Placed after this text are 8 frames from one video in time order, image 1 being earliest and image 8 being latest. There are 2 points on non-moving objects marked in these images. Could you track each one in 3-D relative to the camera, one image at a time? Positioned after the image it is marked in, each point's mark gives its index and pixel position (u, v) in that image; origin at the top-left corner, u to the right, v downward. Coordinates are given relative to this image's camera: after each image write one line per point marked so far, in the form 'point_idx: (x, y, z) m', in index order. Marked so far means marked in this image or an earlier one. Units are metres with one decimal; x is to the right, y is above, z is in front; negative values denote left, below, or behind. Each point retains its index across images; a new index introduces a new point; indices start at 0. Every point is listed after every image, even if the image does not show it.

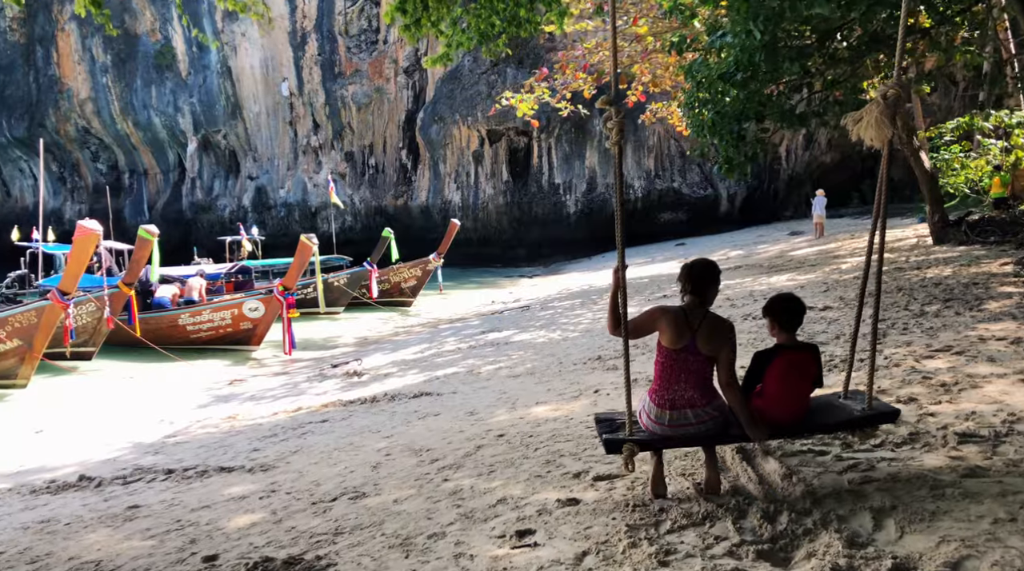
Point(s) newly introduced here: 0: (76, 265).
0: (-3.9, +0.2, +8.9) m
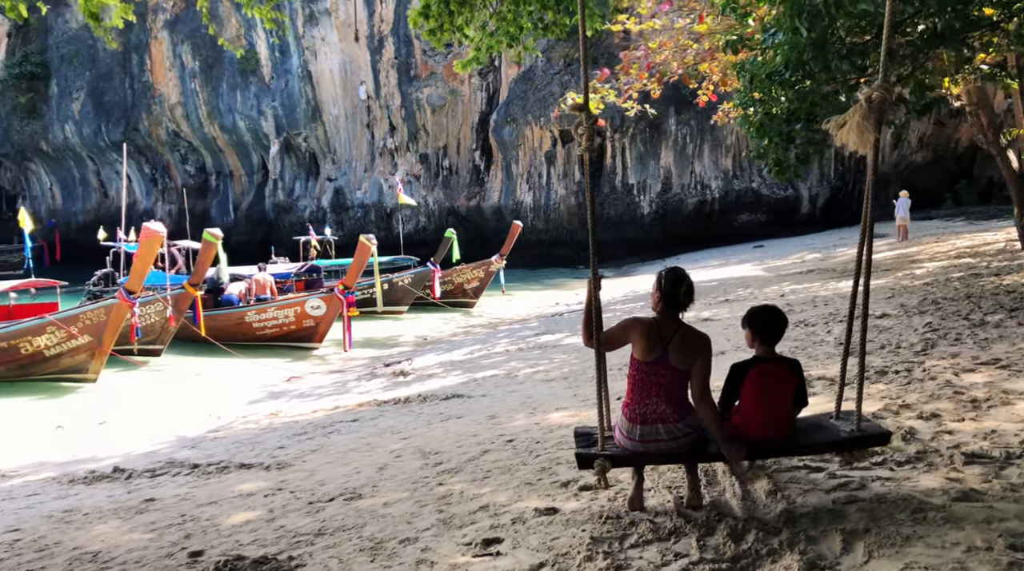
0: (-3.4, +0.2, +9.3) m
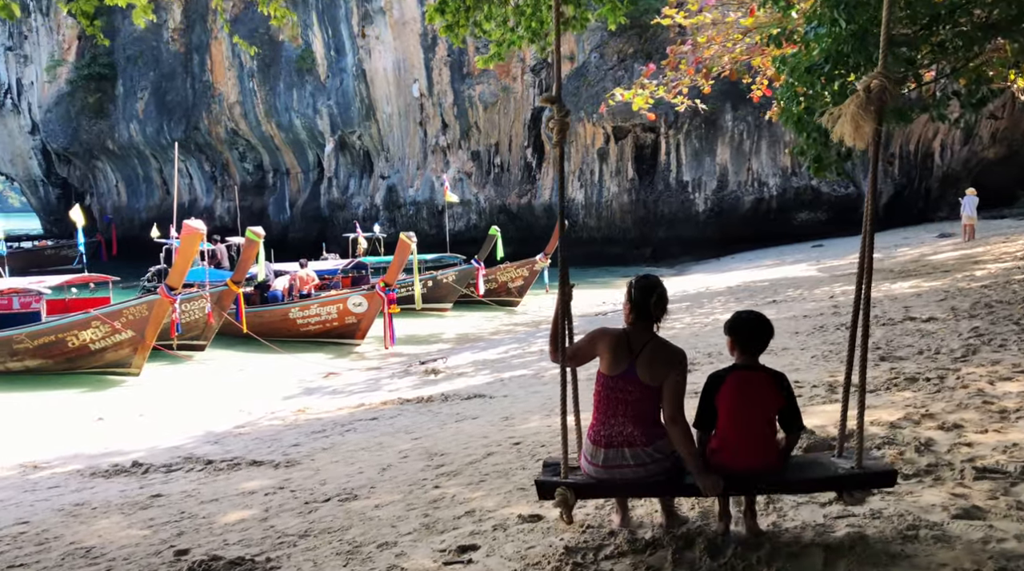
0: (-3.1, +0.2, +9.4) m
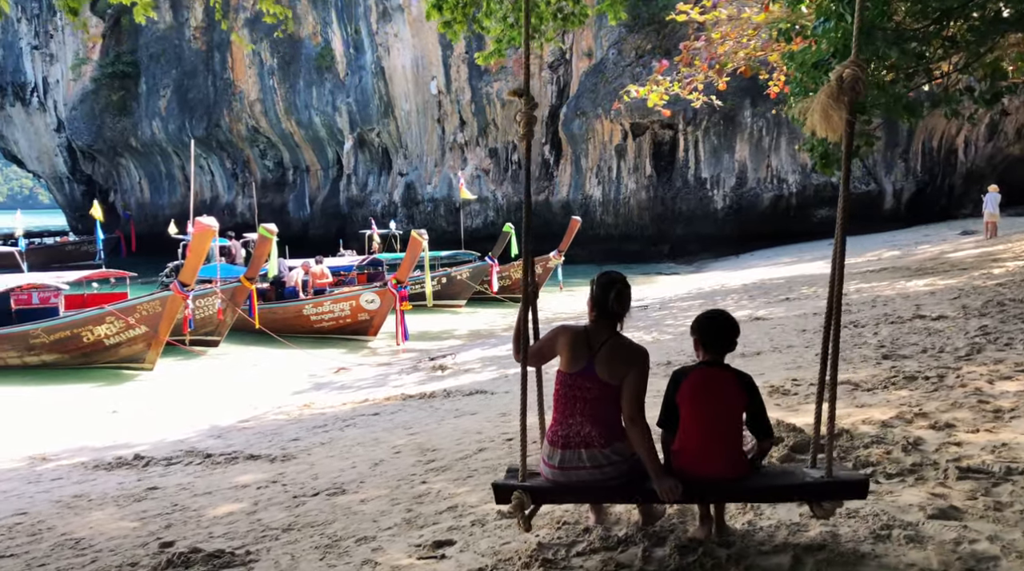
0: (-3.1, +0.2, +9.5) m
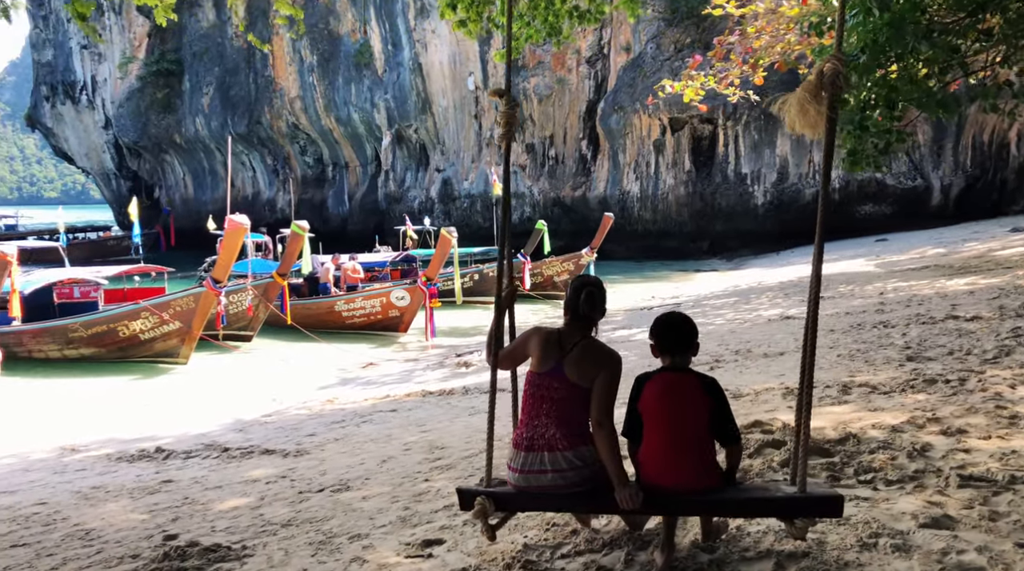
0: (-2.8, +0.3, +9.7) m
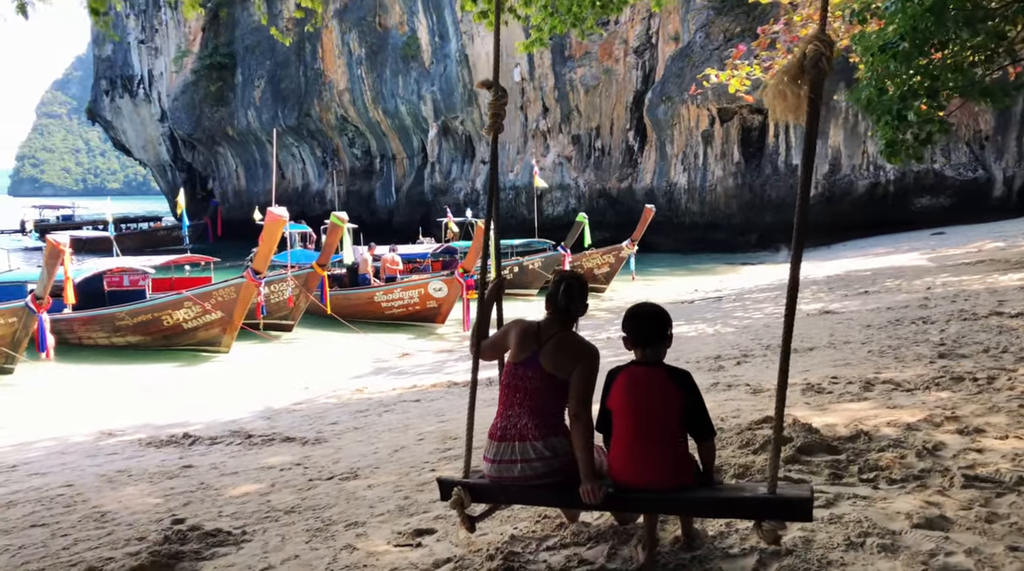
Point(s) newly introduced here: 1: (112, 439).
0: (-2.5, +0.4, +9.8) m
1: (-3.0, -1.1, +7.2) m
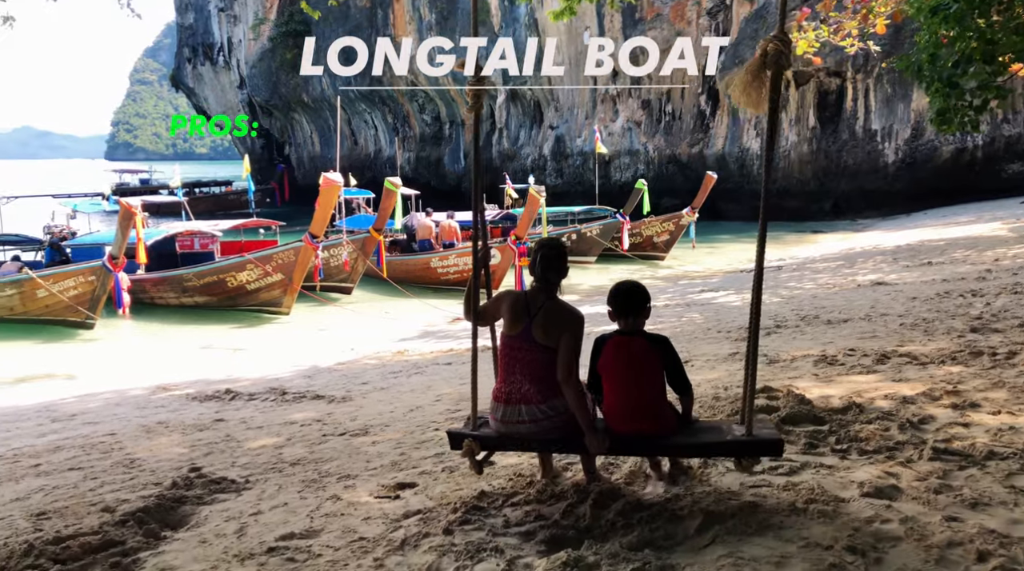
0: (-2.0, +0.8, +10.2) m
1: (-2.7, -0.8, +7.7) m
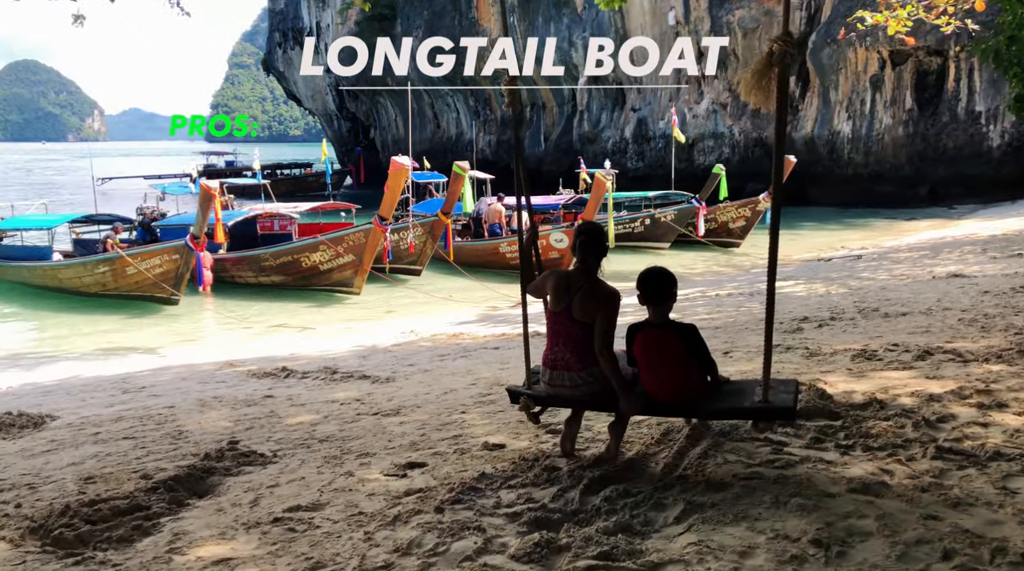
0: (-1.3, +0.9, +10.5) m
1: (-2.3, -0.7, +8.1) m
